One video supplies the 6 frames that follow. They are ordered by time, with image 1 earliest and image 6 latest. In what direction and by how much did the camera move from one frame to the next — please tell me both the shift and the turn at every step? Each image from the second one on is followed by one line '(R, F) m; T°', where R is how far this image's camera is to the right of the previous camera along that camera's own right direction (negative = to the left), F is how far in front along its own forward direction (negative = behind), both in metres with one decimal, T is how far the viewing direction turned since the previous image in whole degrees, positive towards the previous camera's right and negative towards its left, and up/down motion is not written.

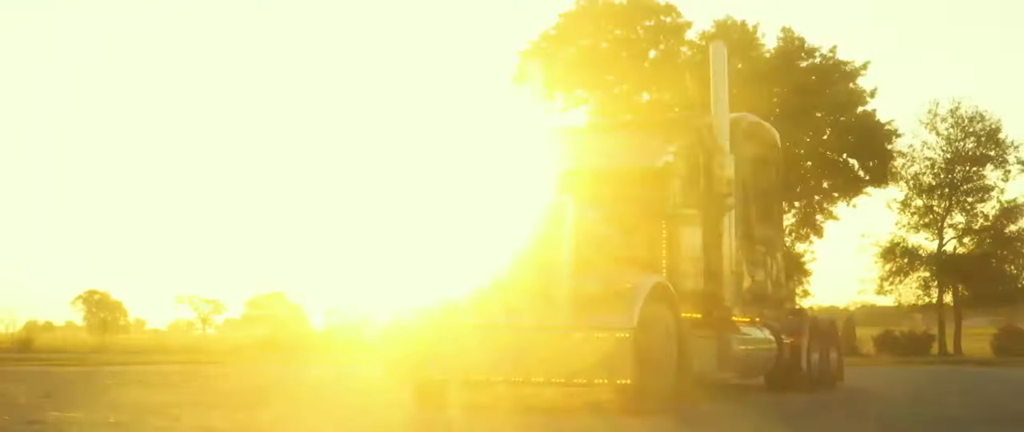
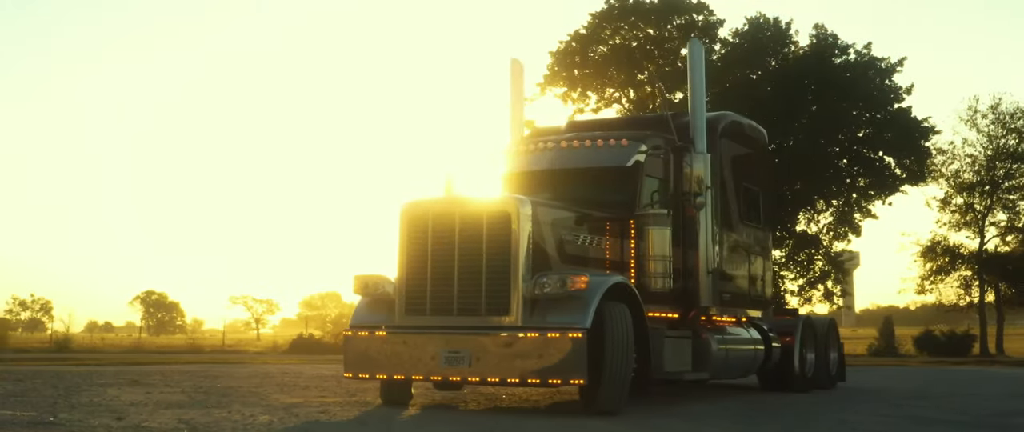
(+0.9, 0.0) m; -2°
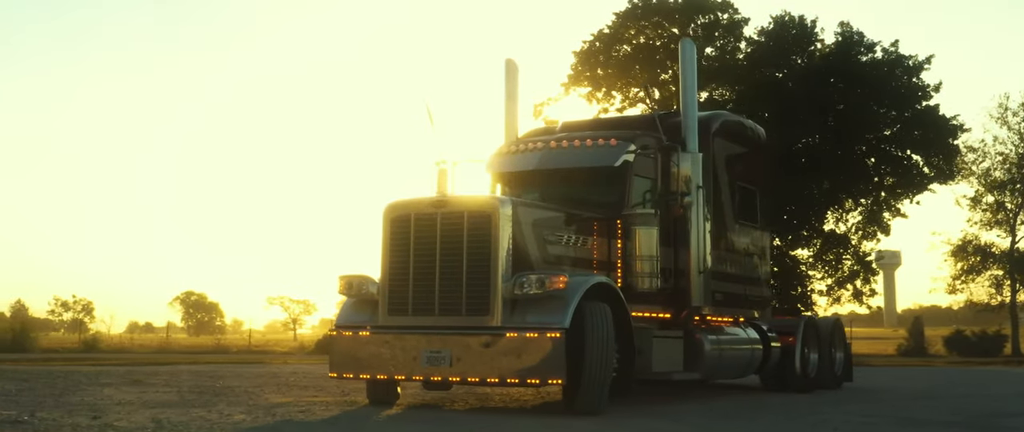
(+0.6, 0.0) m; -2°
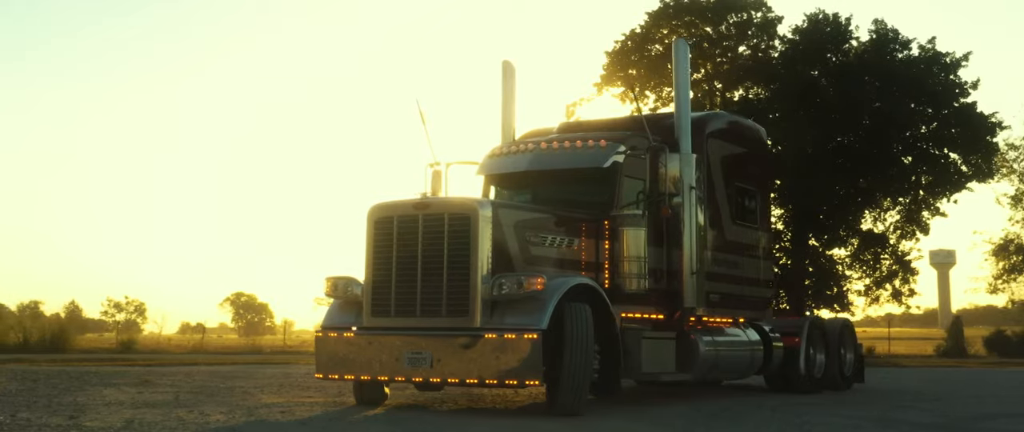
(+0.7, 0.0) m; -2°
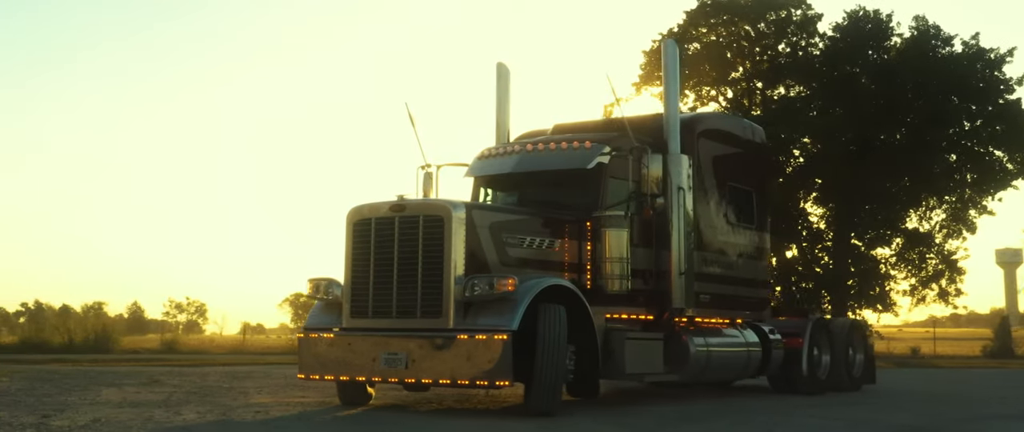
(+0.8, -0.1) m; -3°
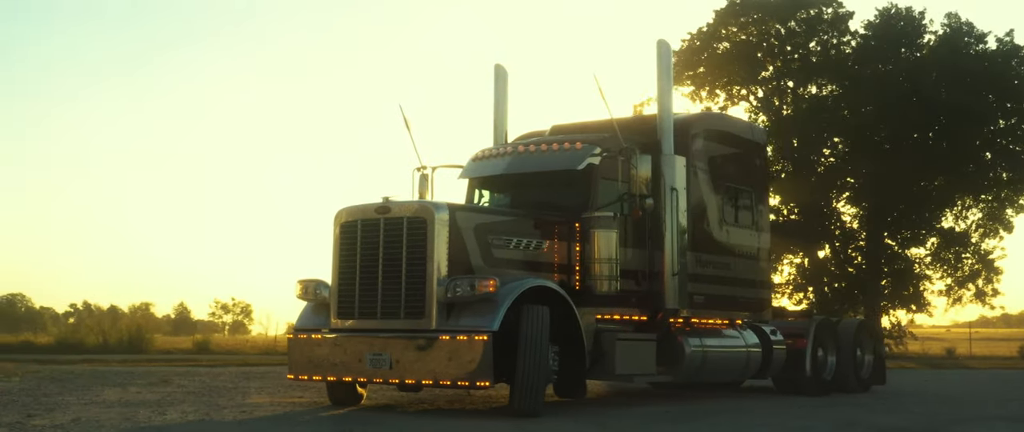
(+0.6, 0.0) m; -2°
